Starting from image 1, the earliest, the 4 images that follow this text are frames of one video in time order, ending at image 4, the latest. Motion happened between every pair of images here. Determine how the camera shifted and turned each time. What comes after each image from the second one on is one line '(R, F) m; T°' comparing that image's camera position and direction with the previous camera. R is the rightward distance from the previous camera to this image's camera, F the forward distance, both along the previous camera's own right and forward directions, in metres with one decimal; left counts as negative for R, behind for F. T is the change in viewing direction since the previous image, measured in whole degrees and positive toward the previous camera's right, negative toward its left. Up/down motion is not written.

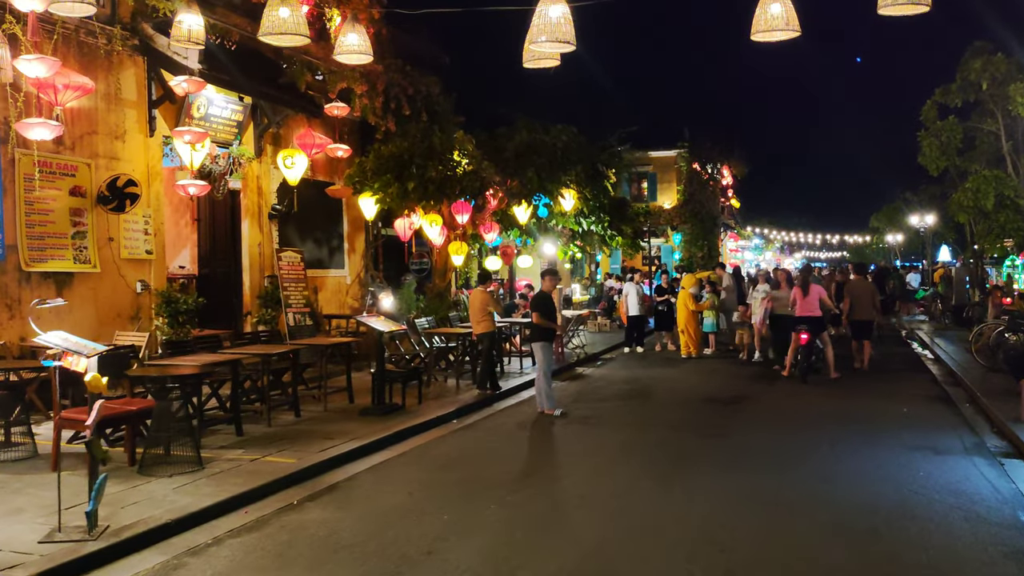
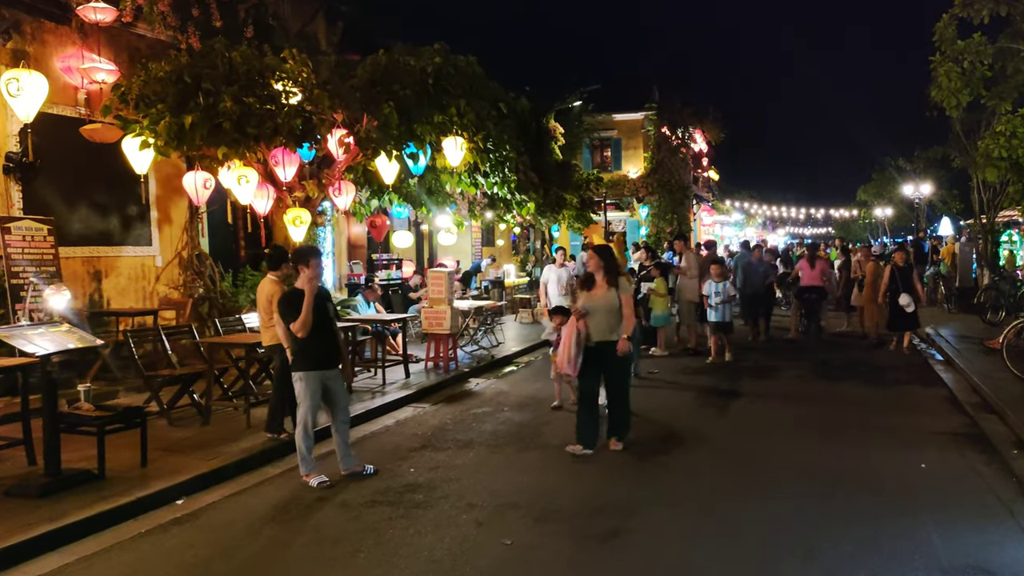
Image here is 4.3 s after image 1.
(+1.1, +4.2) m; +1°
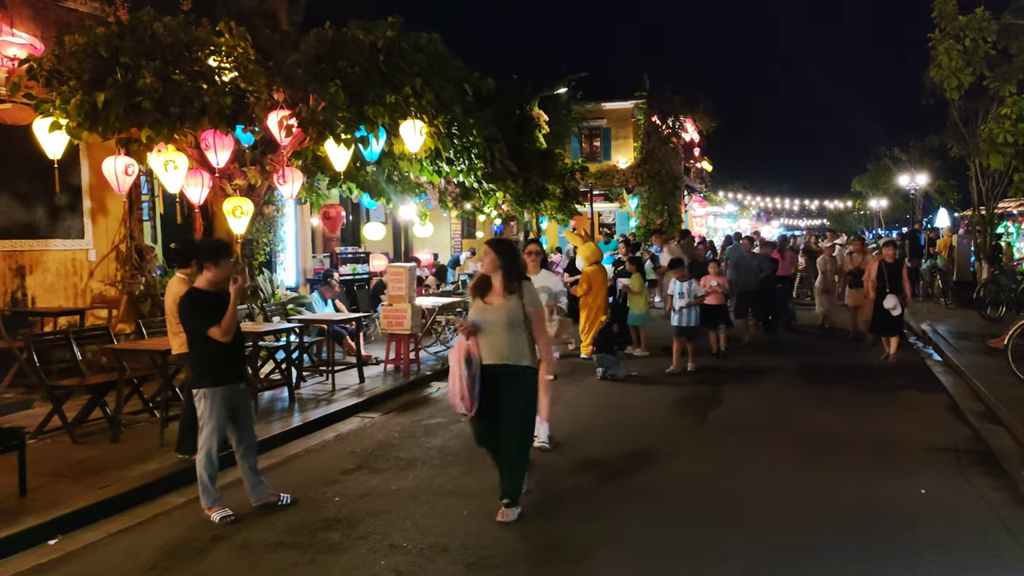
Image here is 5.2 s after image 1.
(+0.3, +0.9) m; 0°
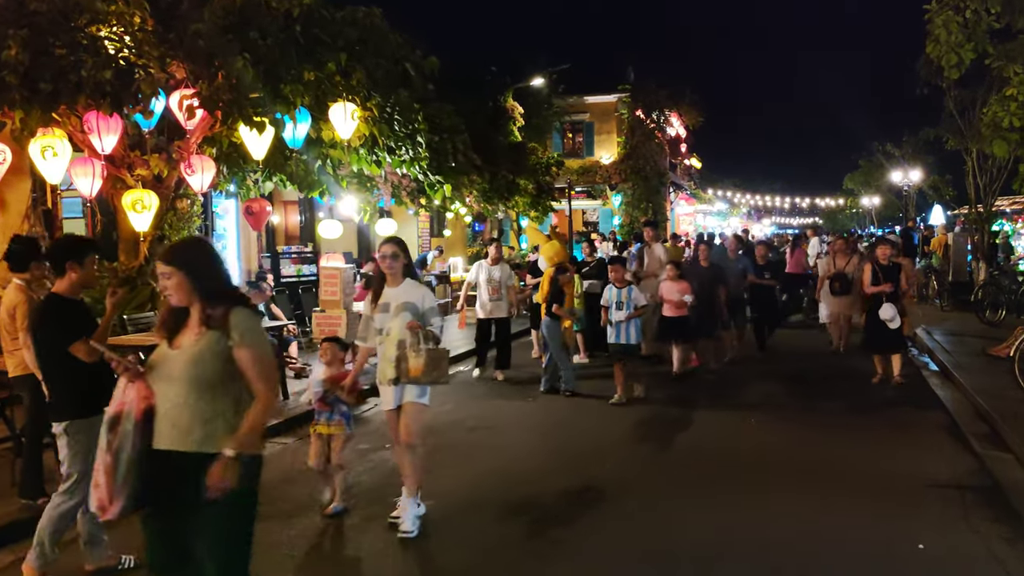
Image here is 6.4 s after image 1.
(+0.3, +1.1) m; 0°
